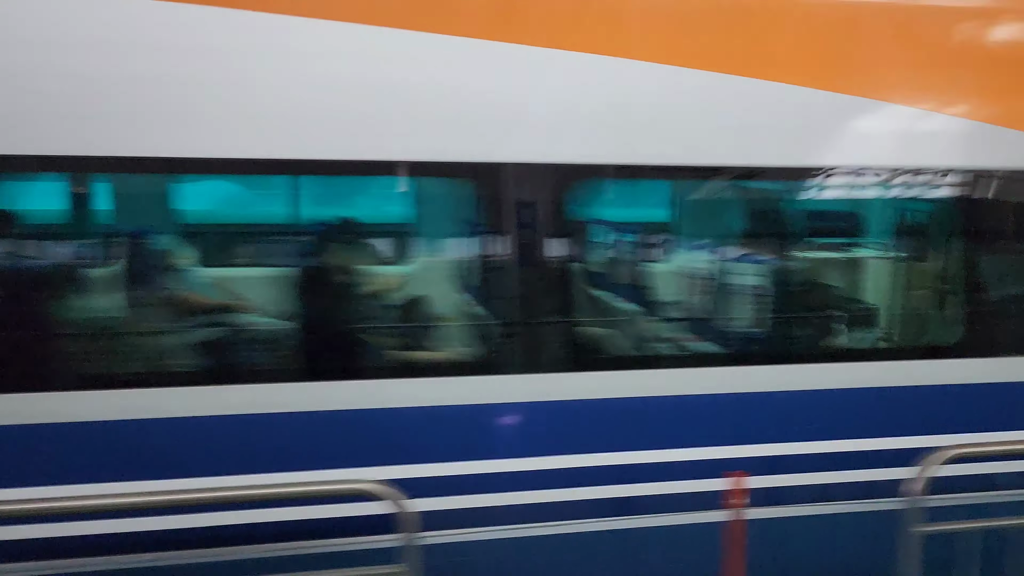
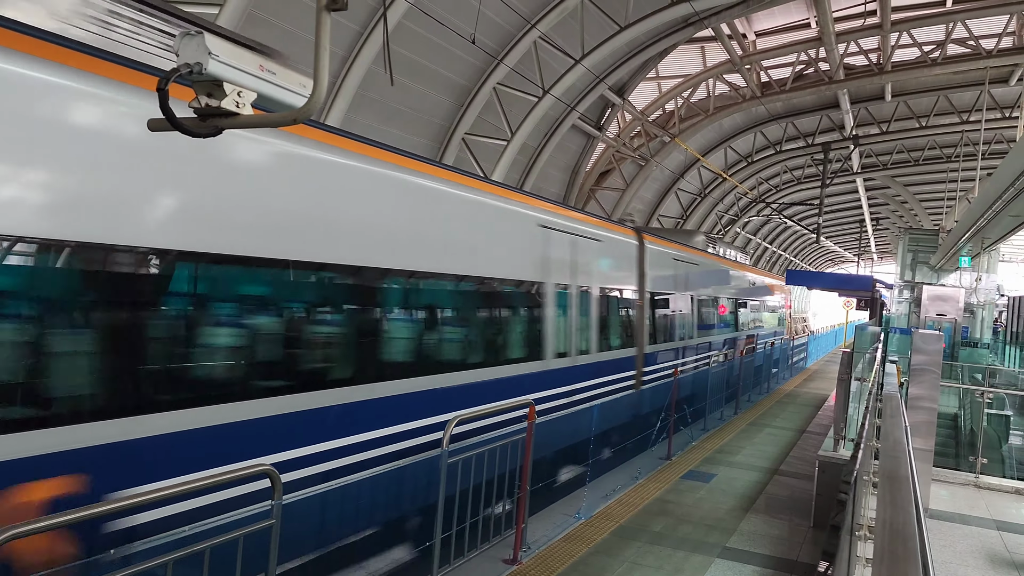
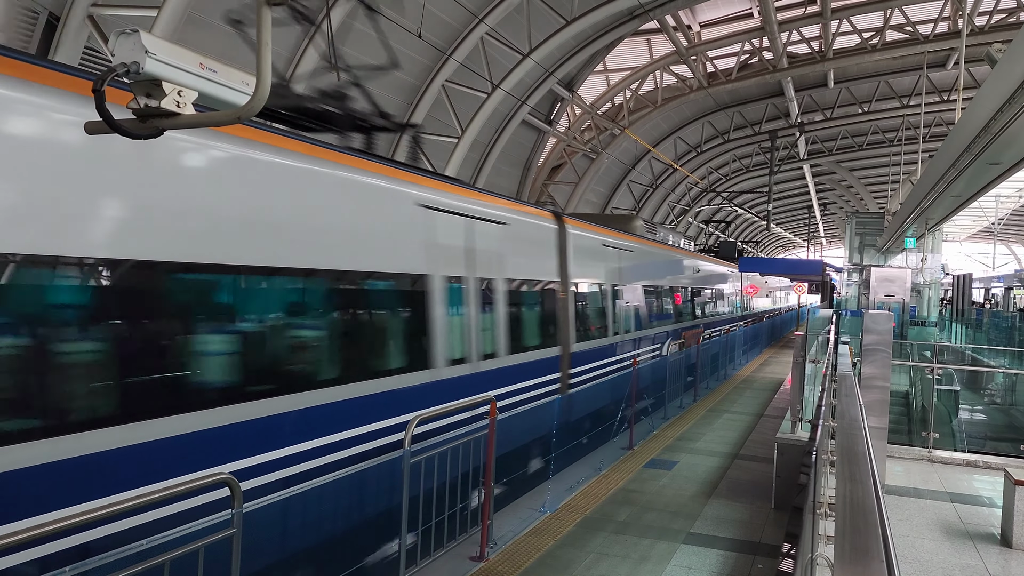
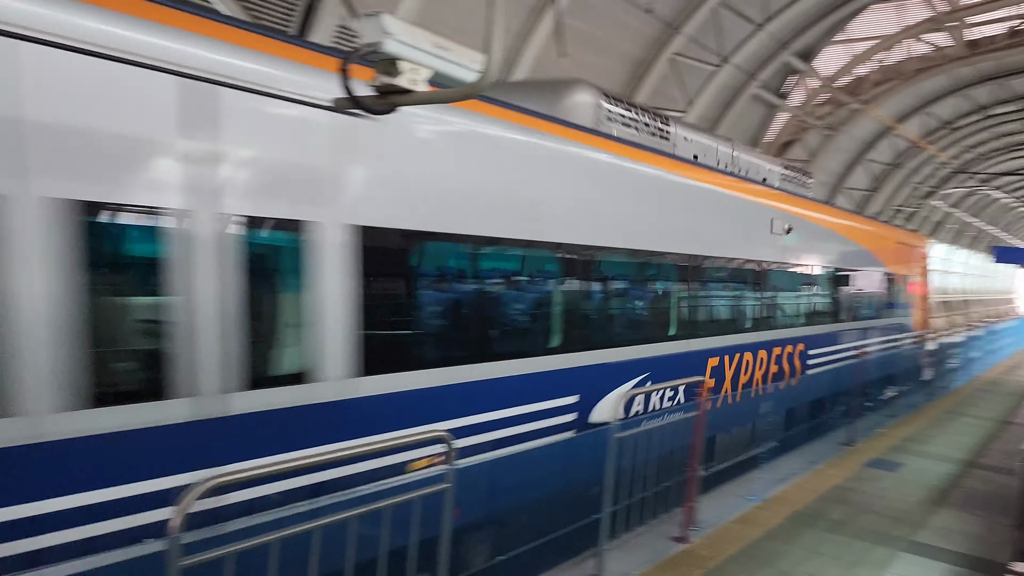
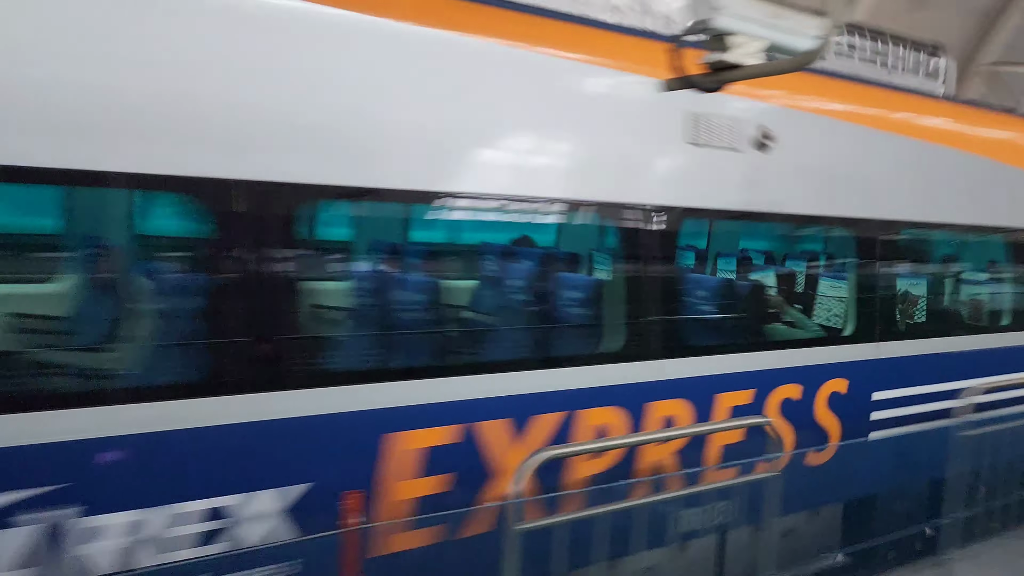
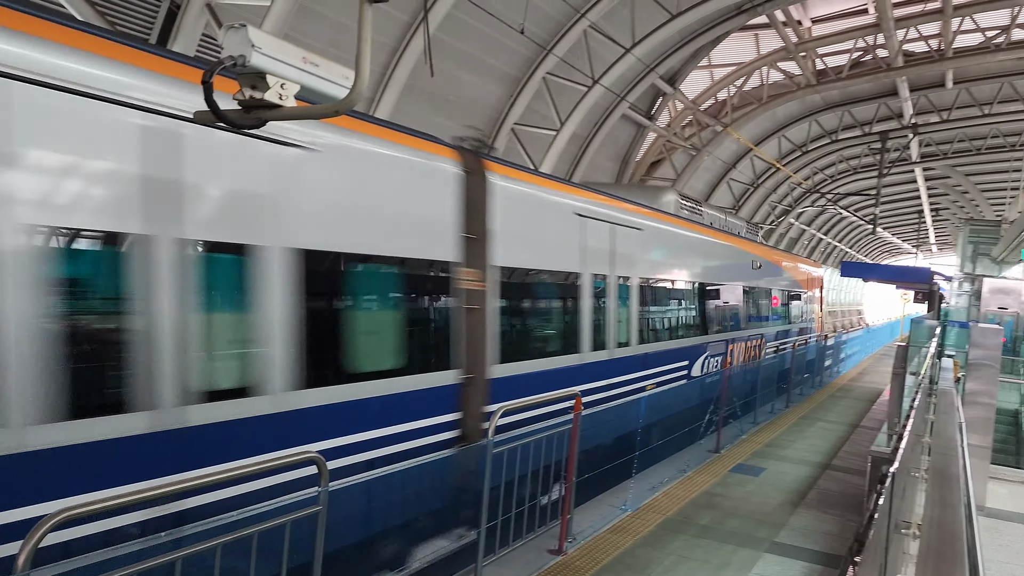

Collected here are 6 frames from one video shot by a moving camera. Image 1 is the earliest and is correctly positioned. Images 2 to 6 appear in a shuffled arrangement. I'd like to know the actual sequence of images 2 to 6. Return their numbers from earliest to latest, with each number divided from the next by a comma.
5, 4, 6, 2, 3
